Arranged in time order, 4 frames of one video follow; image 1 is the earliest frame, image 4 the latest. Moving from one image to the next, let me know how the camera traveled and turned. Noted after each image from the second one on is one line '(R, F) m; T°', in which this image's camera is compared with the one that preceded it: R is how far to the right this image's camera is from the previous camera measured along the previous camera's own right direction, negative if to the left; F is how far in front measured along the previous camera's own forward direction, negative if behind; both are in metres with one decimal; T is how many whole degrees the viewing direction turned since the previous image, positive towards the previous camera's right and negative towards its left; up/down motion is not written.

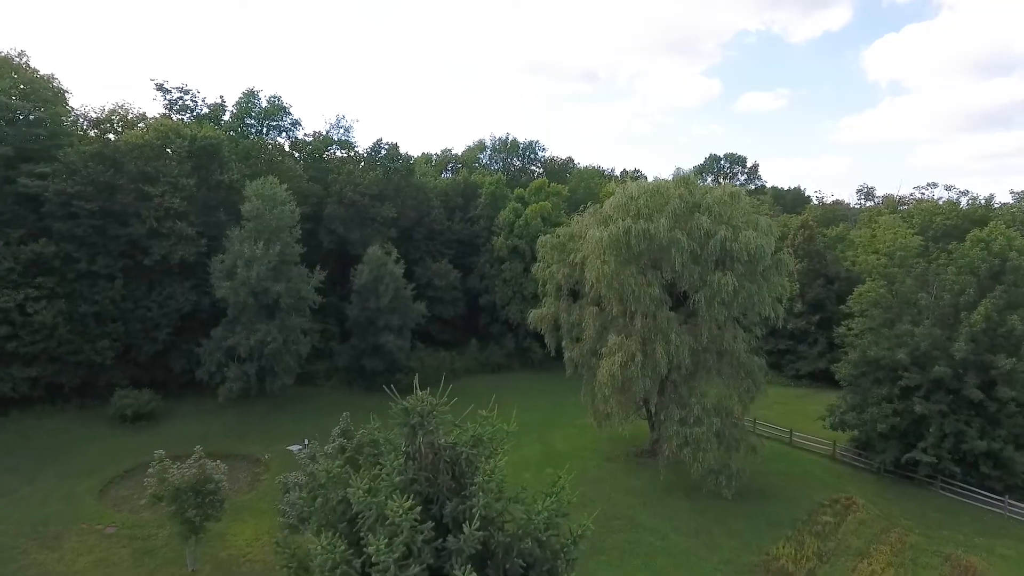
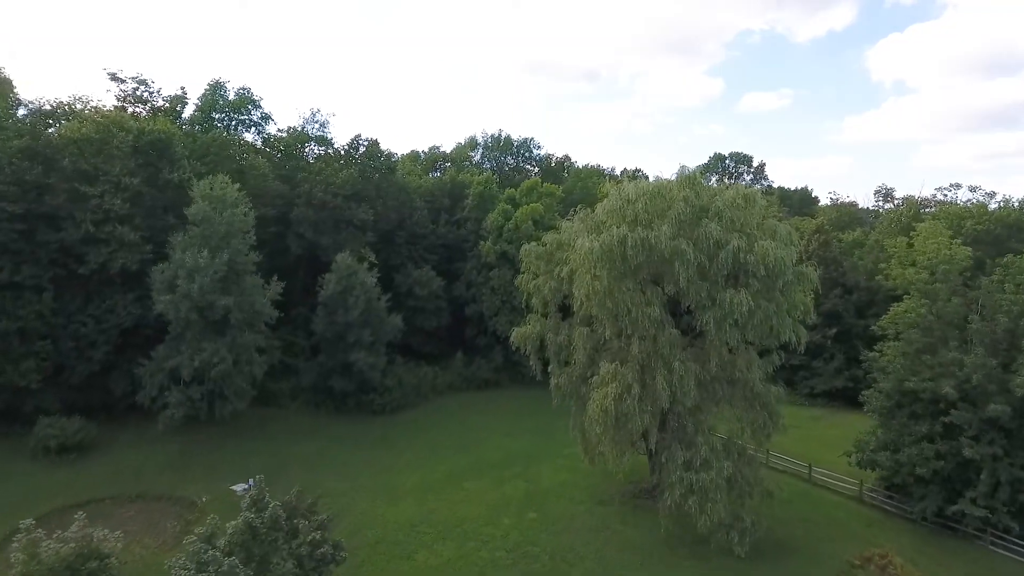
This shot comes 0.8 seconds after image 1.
(+0.7, +2.9) m; 0°
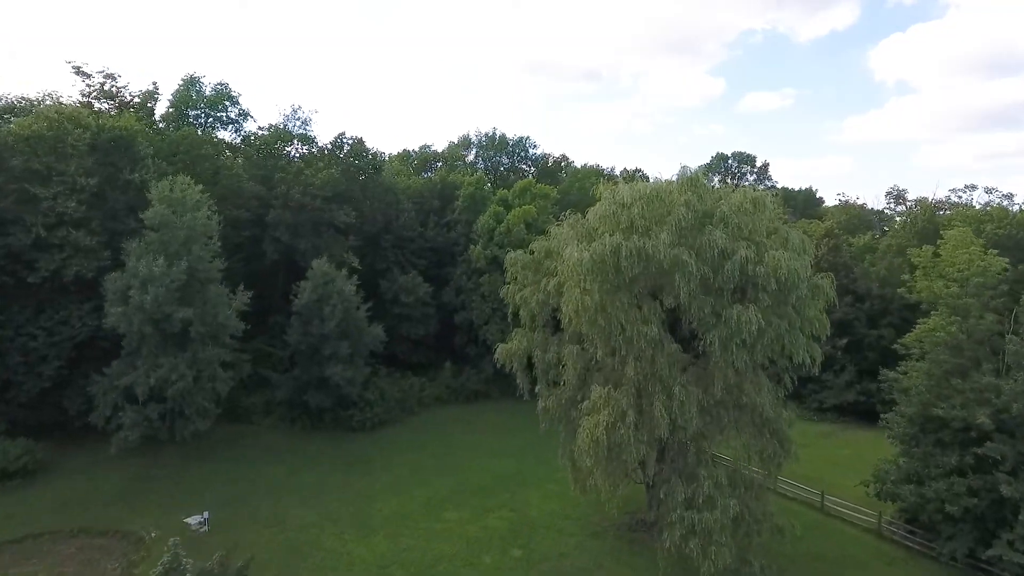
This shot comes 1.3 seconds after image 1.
(+0.5, +1.8) m; 0°
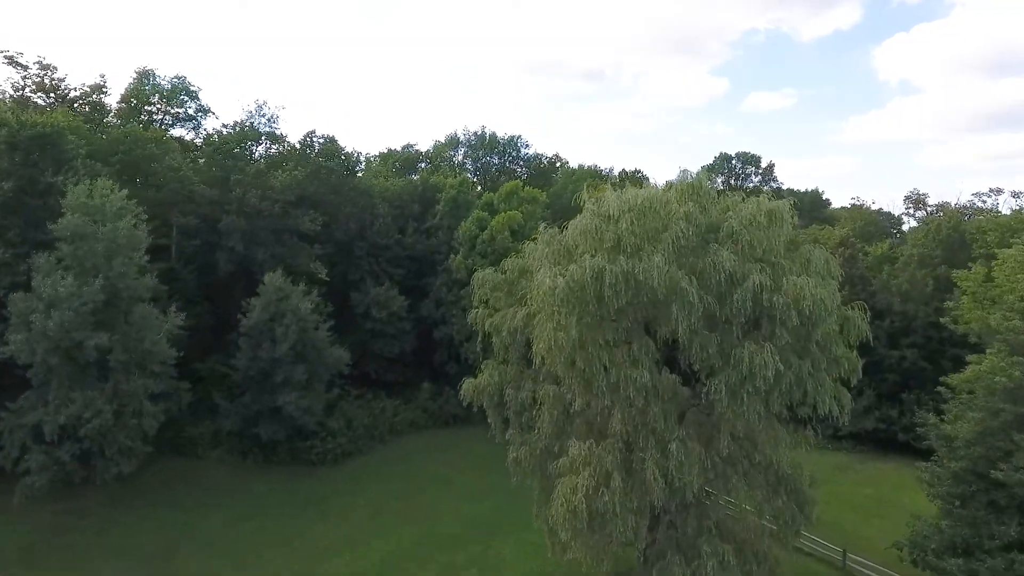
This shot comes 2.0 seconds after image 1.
(+0.8, +2.8) m; 0°
